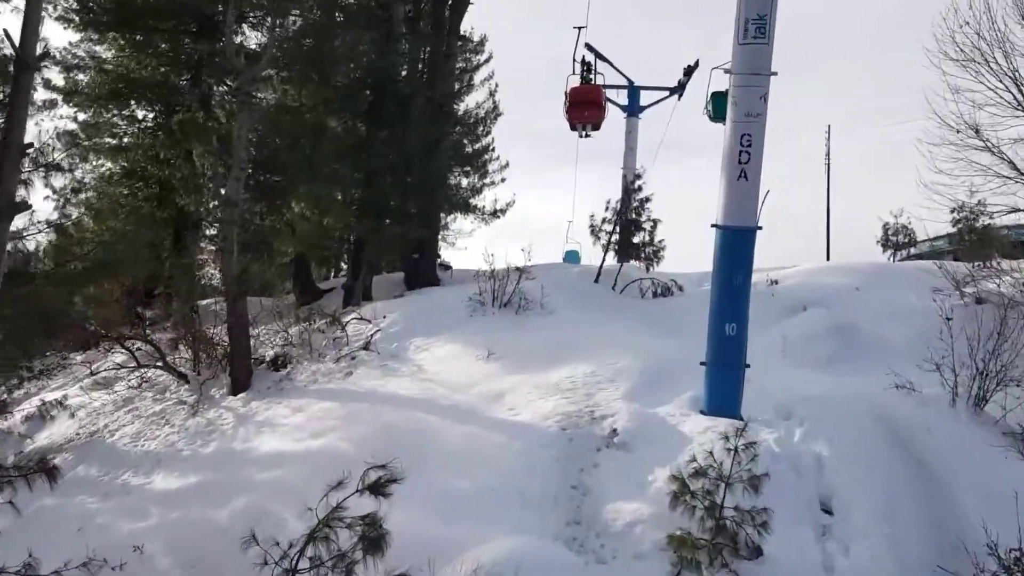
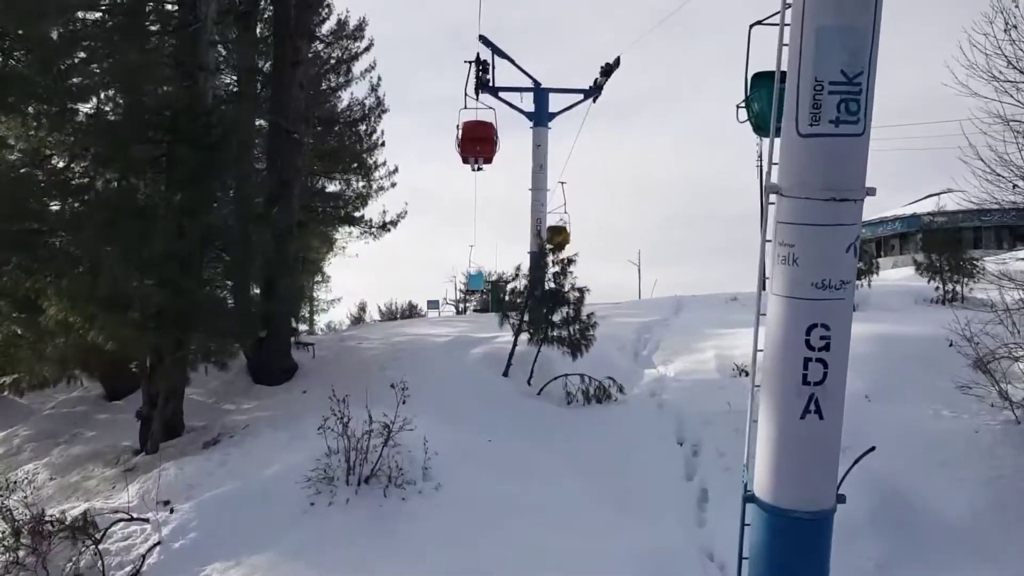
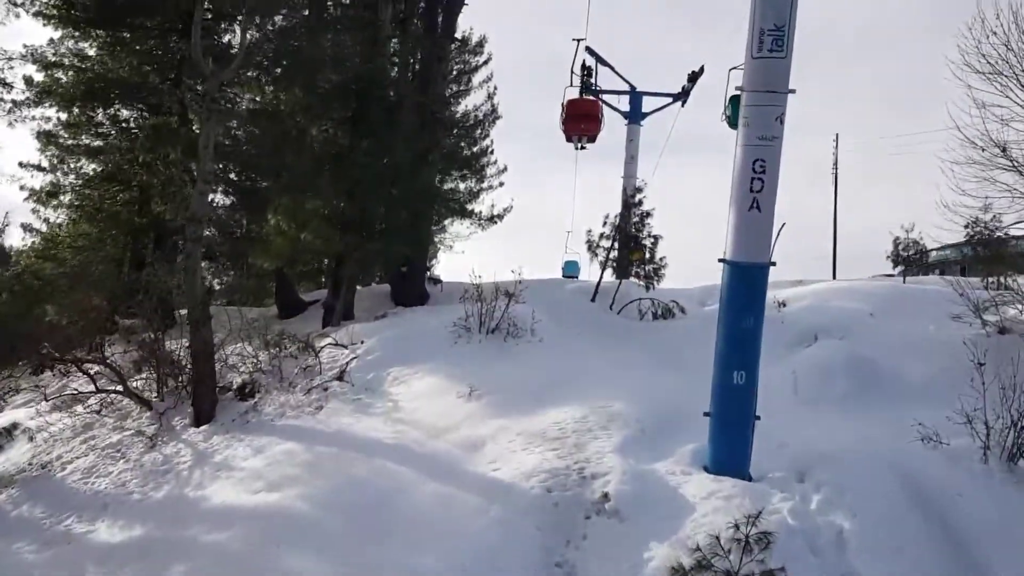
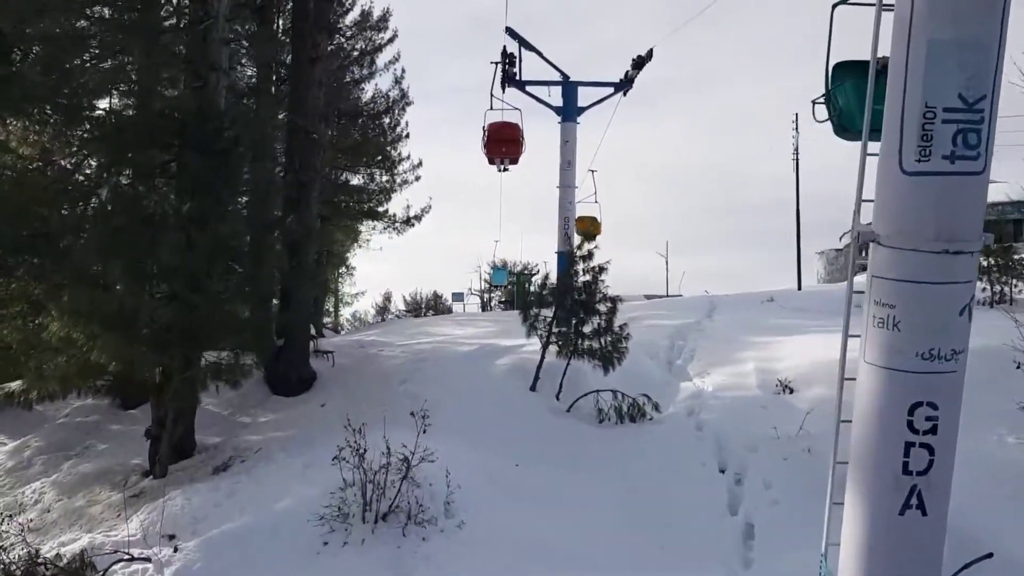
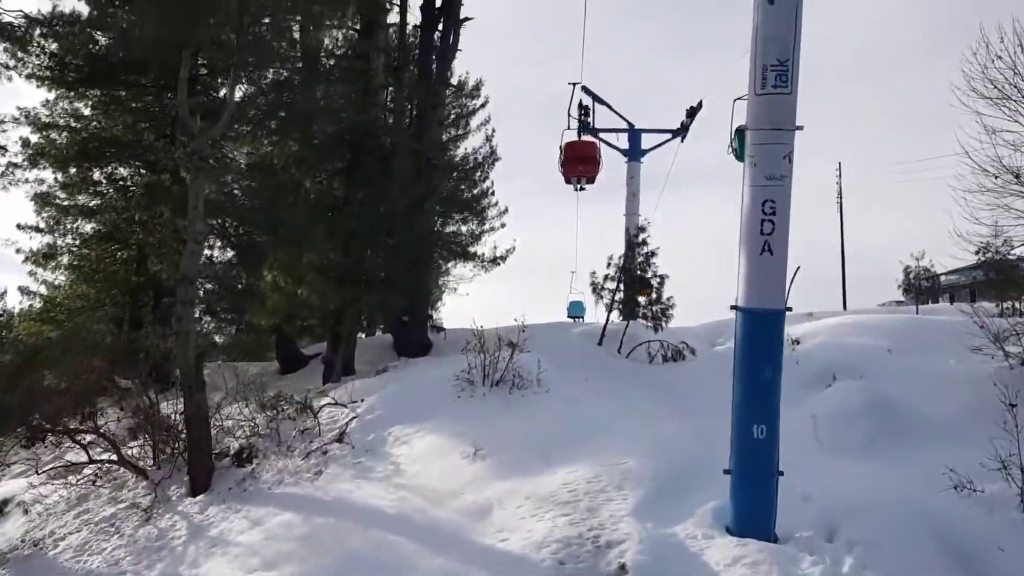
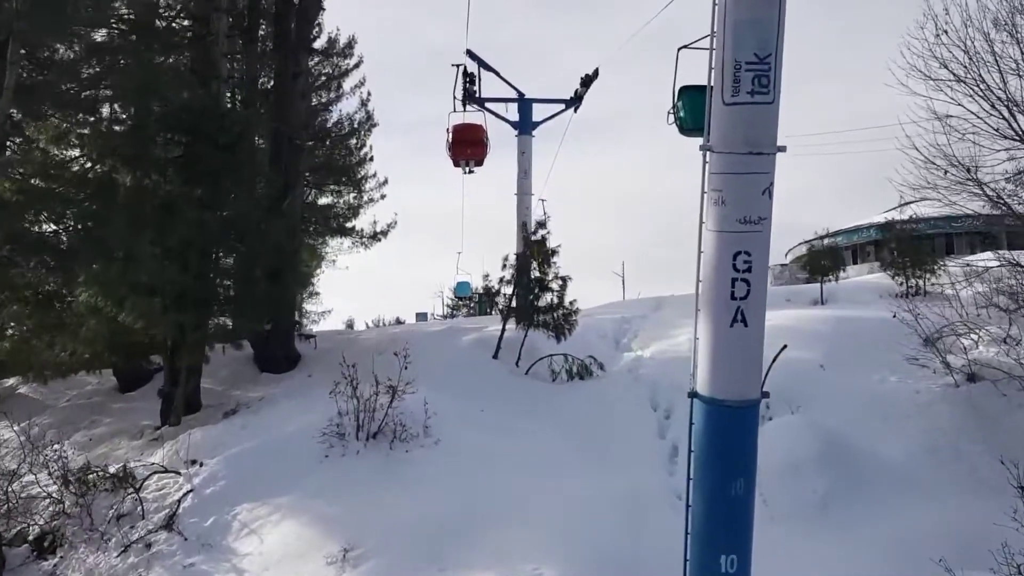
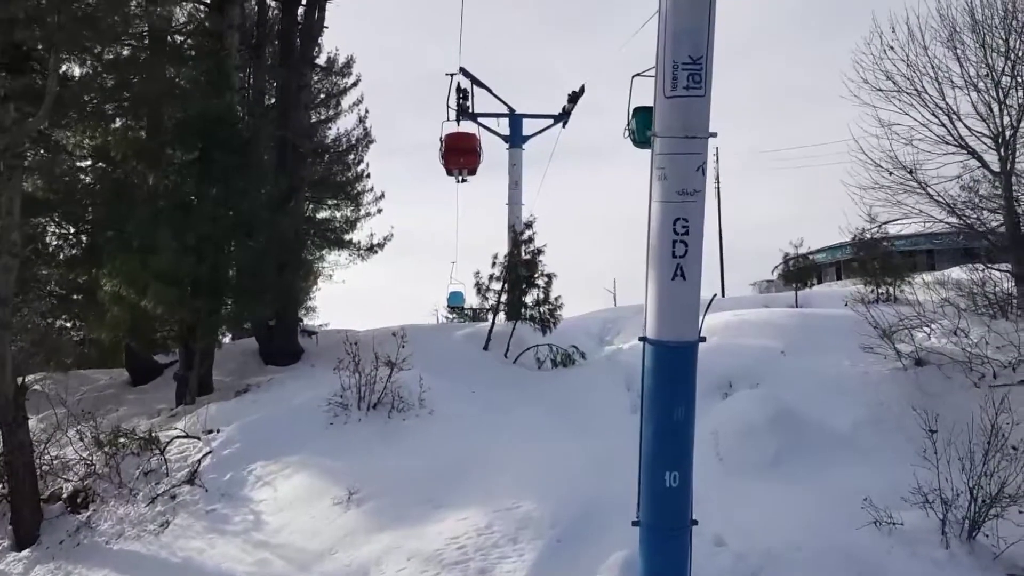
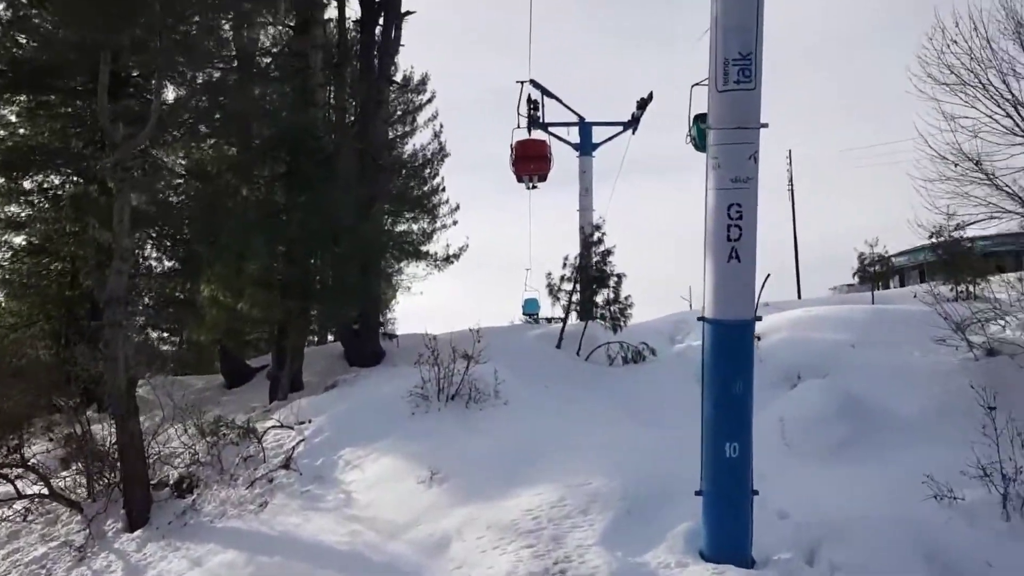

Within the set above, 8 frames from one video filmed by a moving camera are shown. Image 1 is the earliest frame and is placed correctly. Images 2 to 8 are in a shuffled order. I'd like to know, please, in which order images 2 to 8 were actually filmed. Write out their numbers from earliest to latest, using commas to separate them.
3, 5, 8, 7, 6, 2, 4
